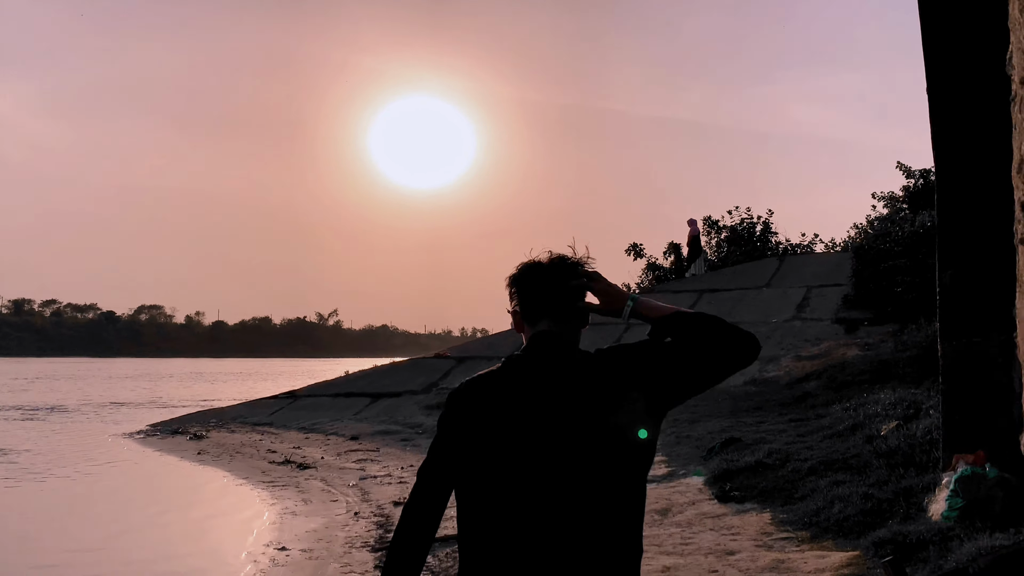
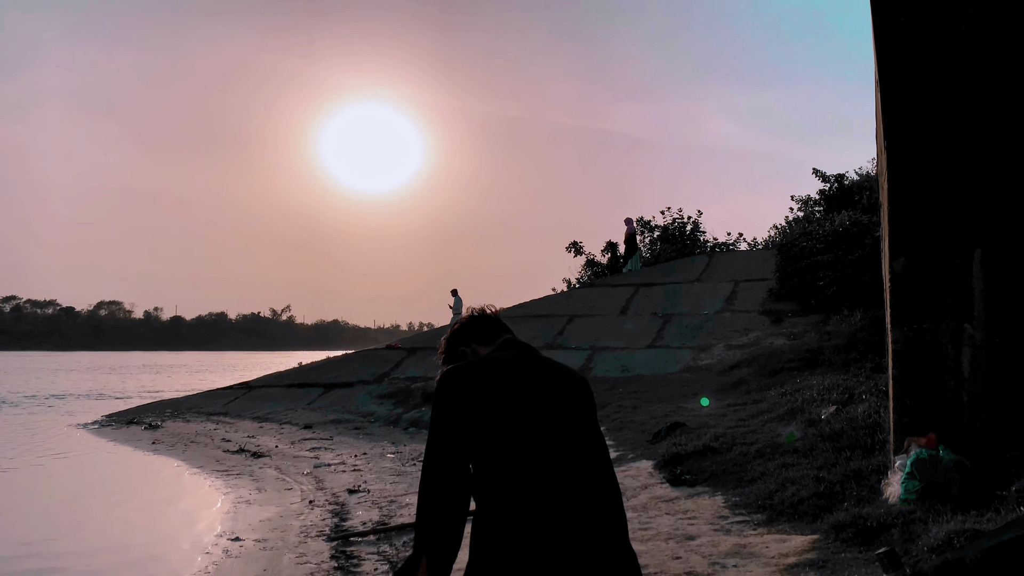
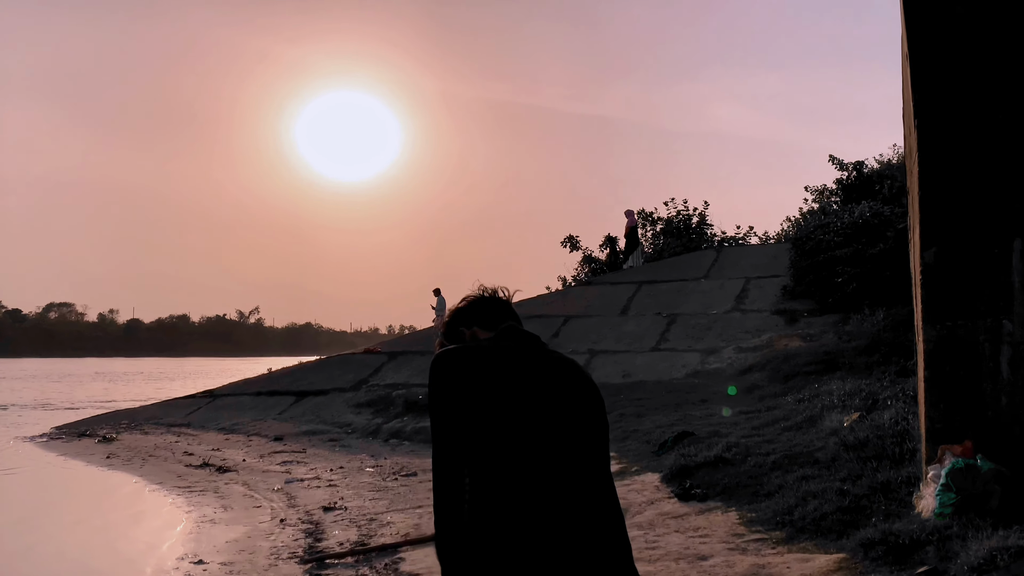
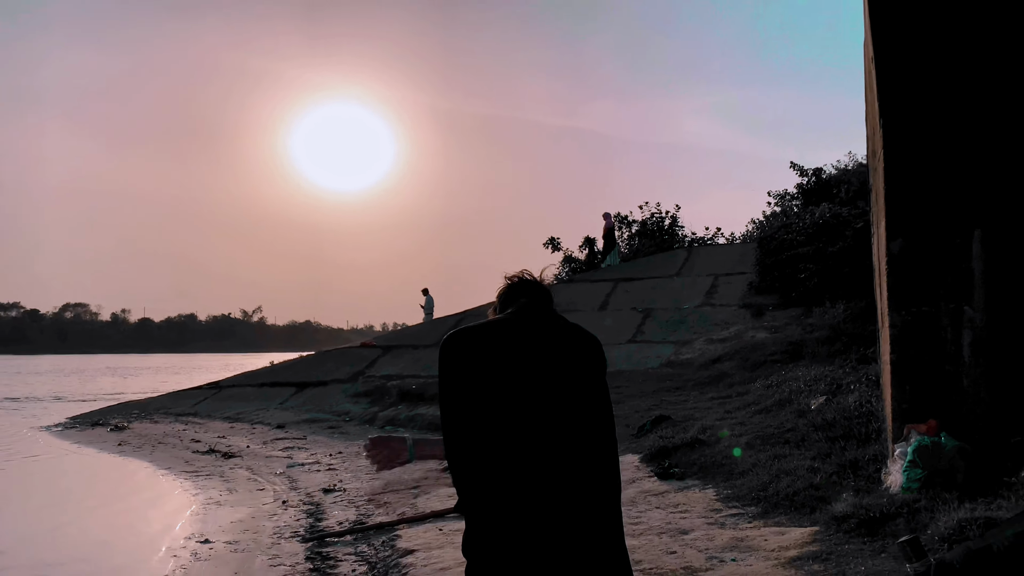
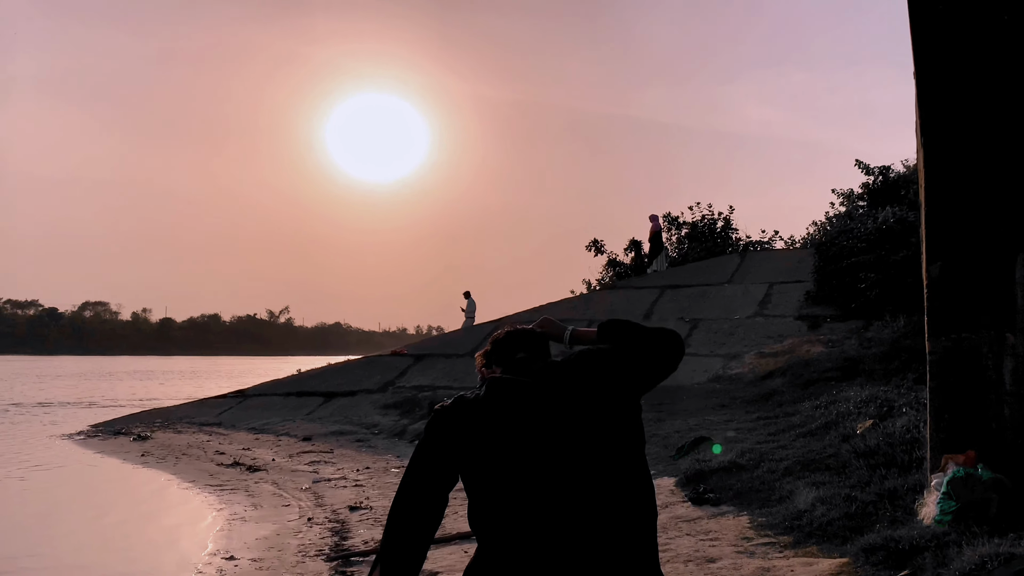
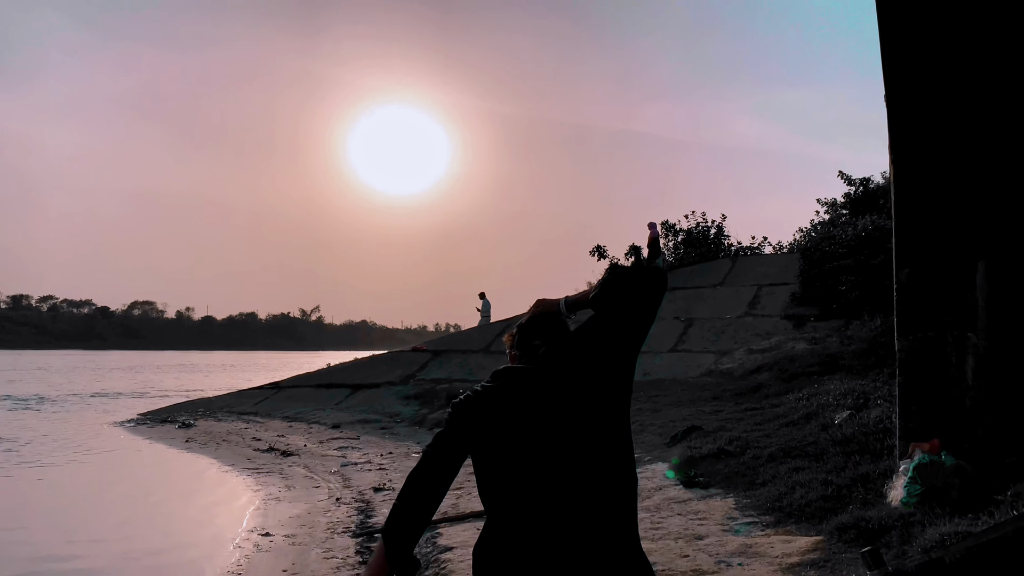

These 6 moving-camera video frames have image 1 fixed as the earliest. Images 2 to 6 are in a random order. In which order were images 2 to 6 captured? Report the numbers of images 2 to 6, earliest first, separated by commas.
6, 5, 2, 3, 4
